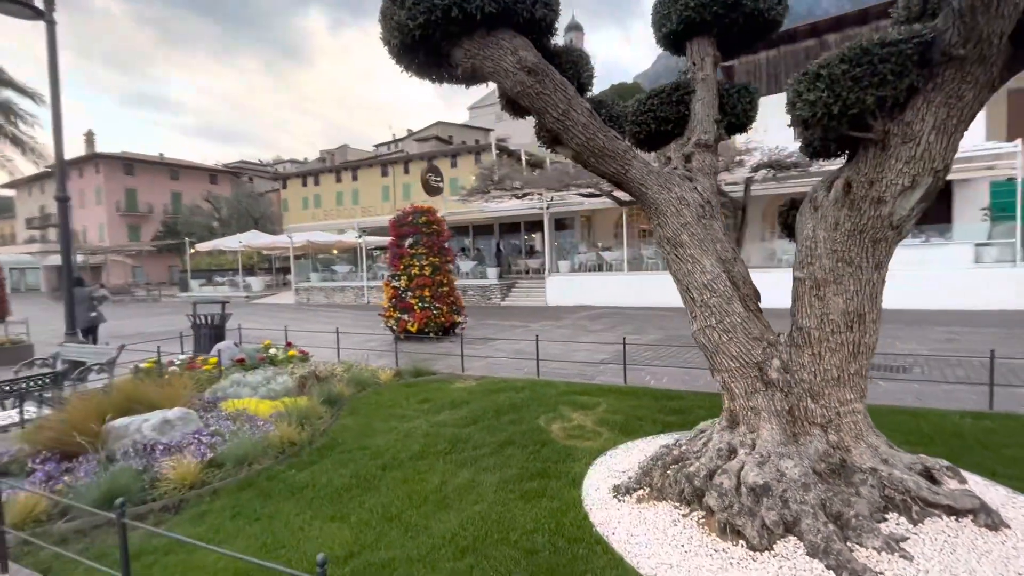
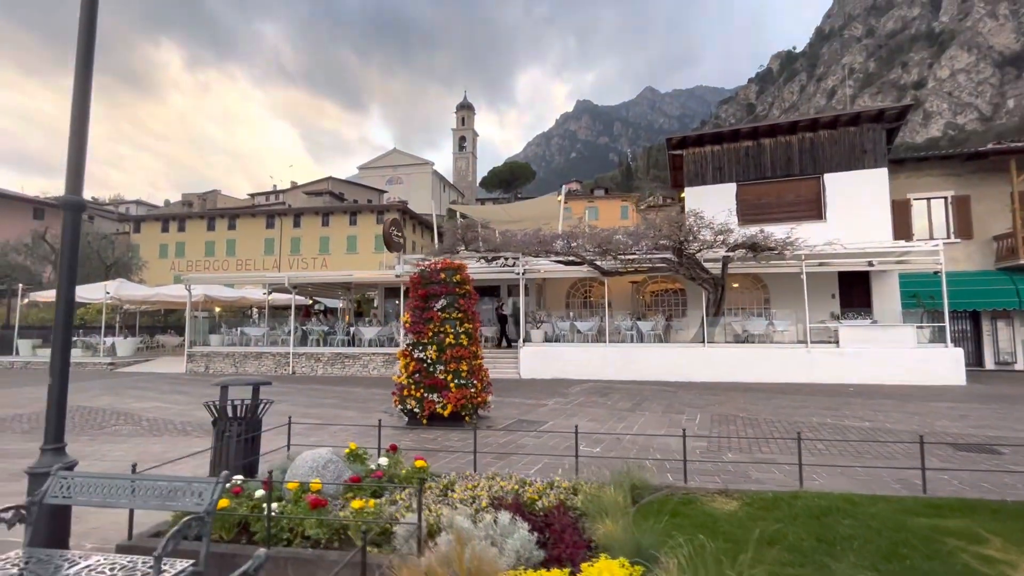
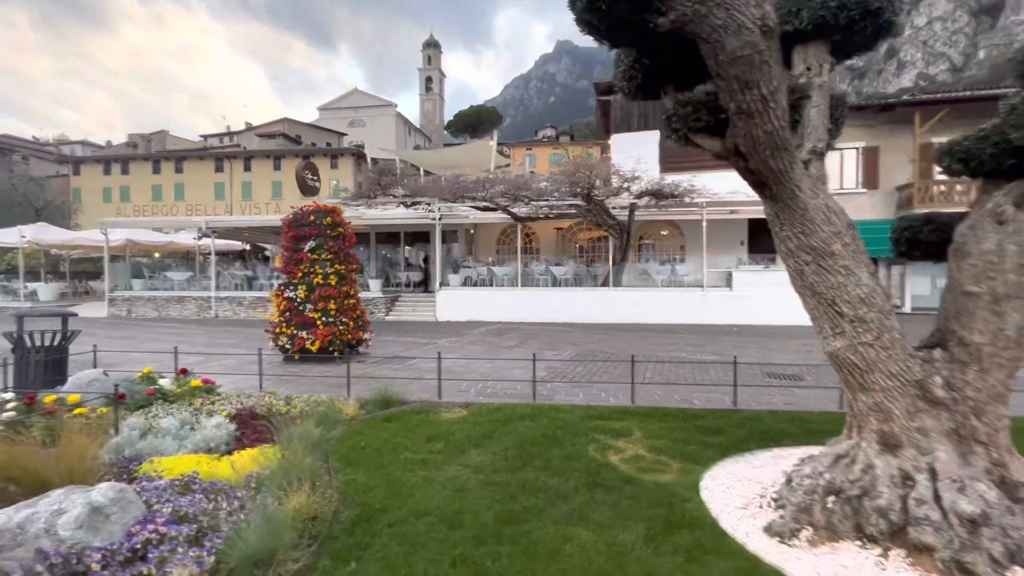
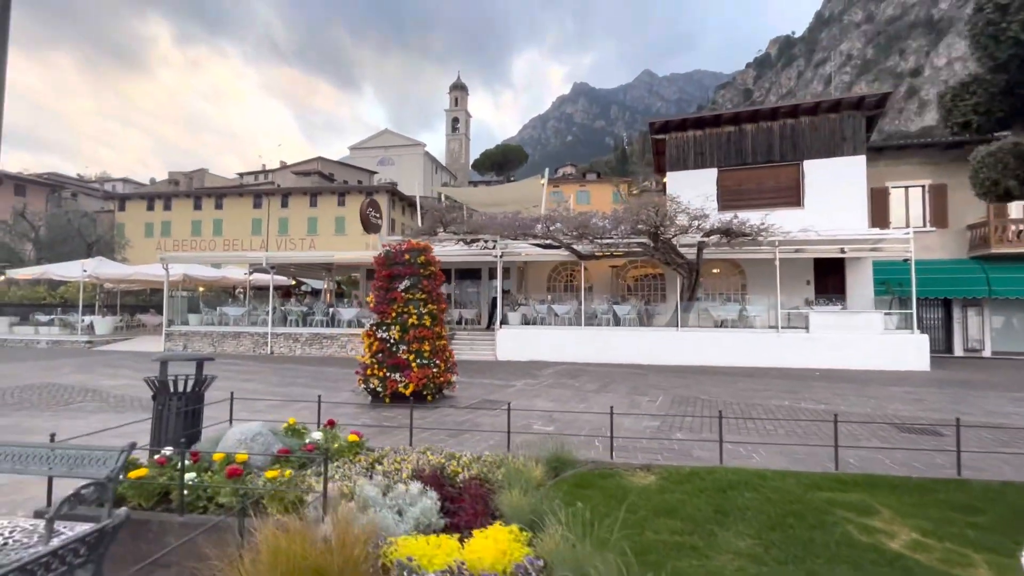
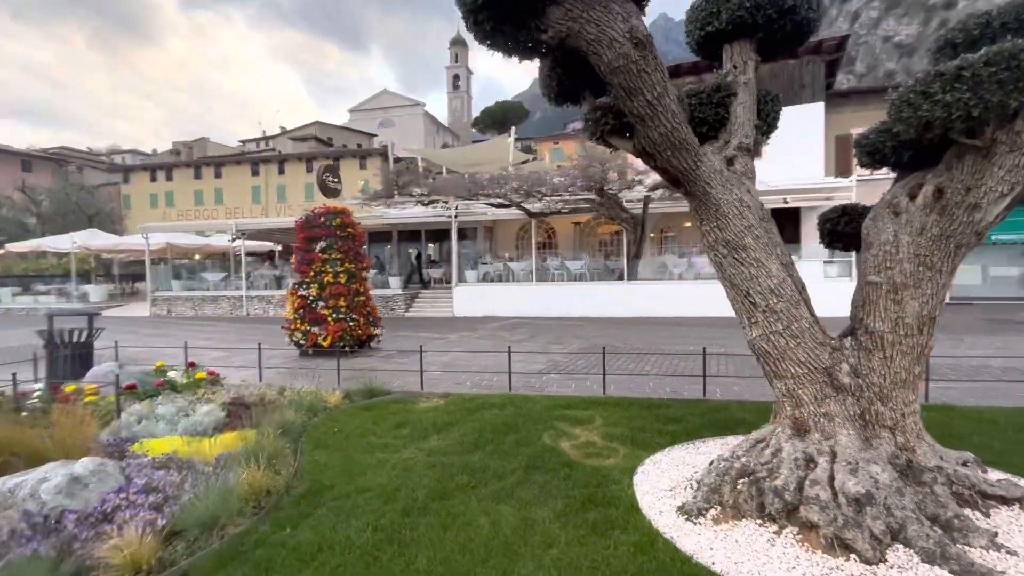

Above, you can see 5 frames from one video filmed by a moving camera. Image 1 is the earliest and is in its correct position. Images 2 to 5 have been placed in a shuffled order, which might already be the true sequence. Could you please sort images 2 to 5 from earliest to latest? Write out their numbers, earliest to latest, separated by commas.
5, 3, 4, 2
